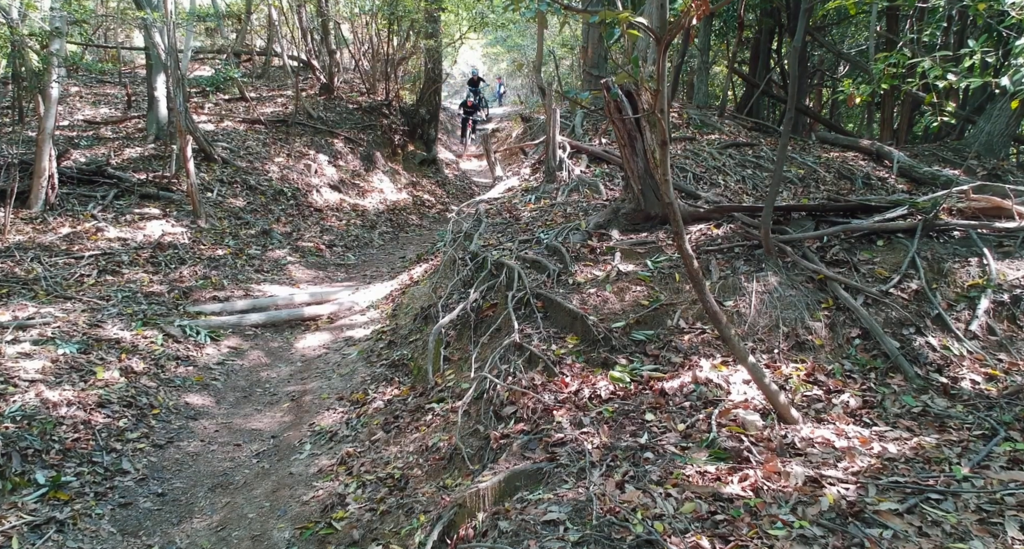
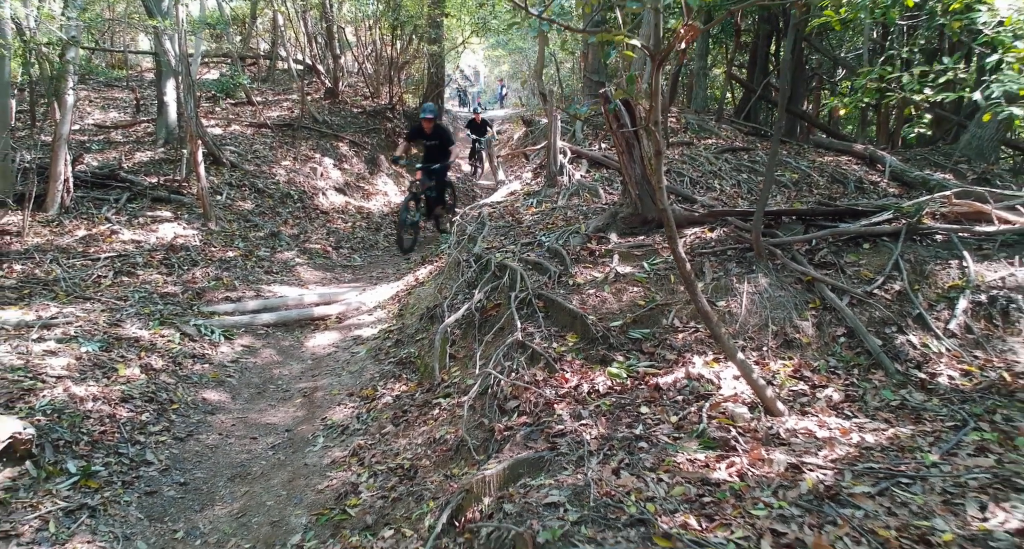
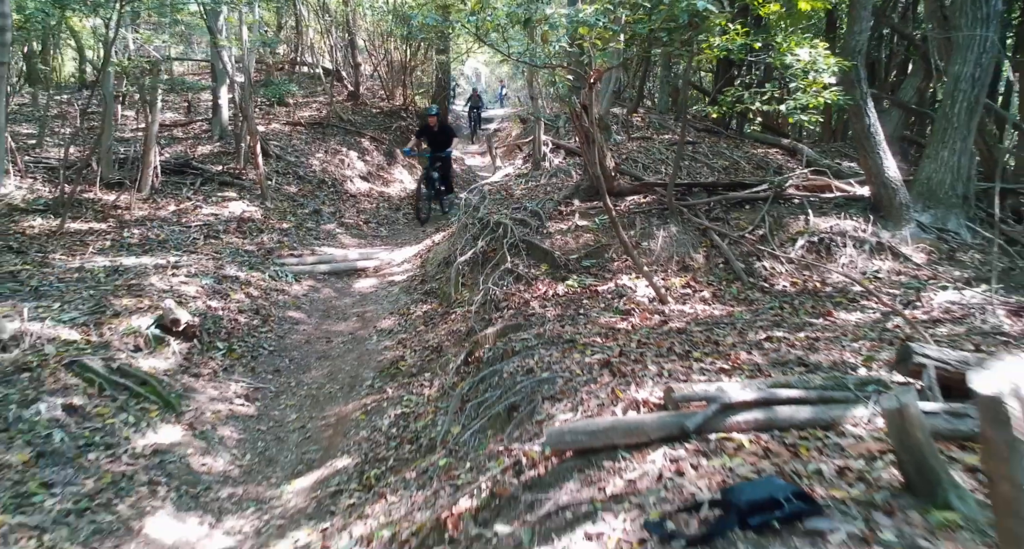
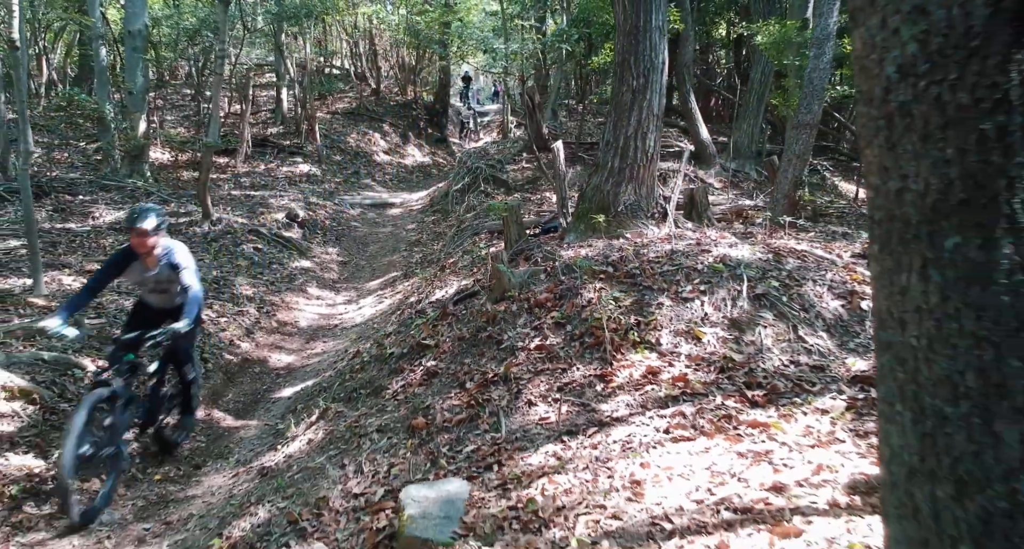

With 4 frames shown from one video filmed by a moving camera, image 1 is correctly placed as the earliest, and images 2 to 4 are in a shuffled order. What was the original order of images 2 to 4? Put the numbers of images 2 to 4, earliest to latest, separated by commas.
2, 3, 4
